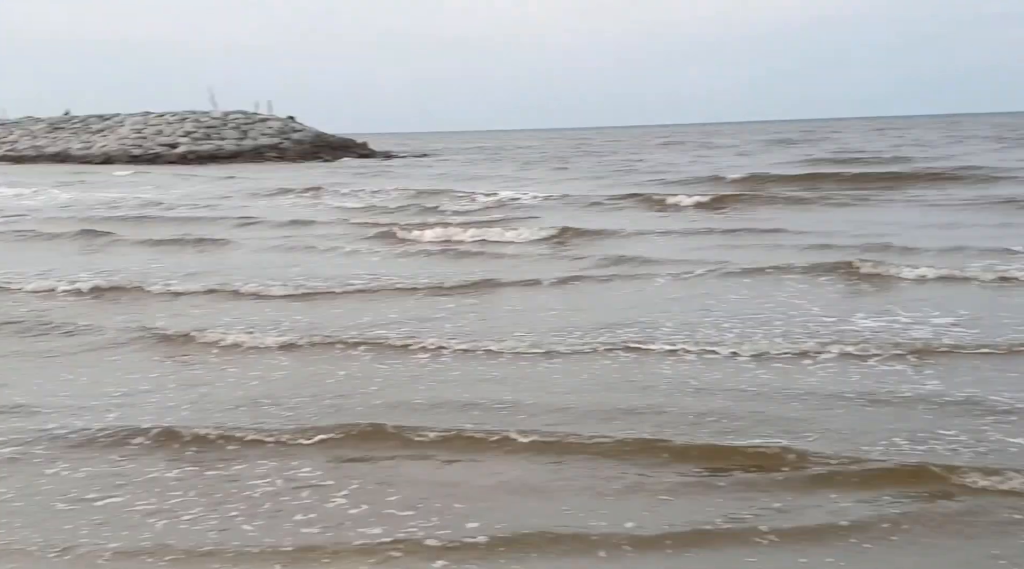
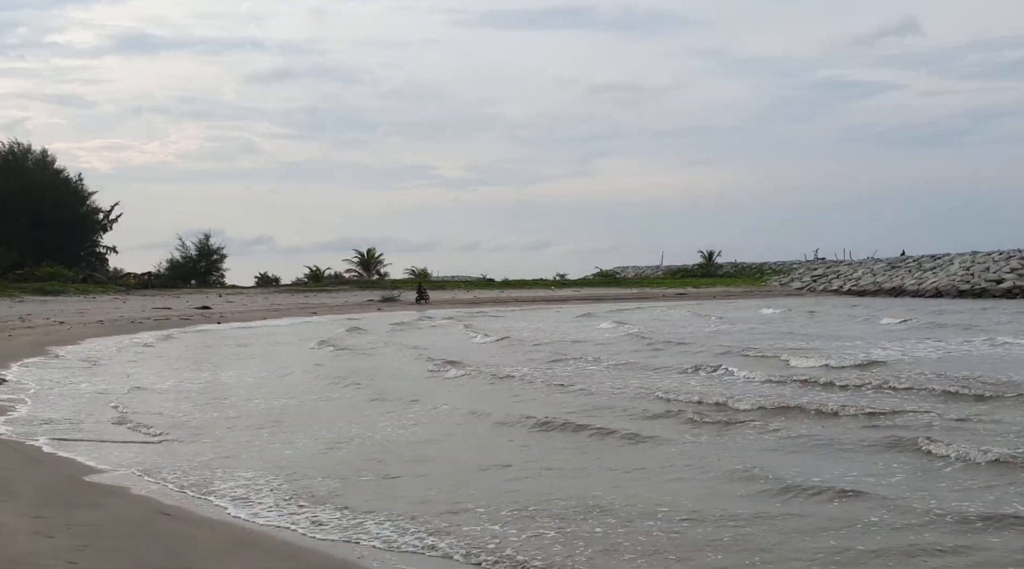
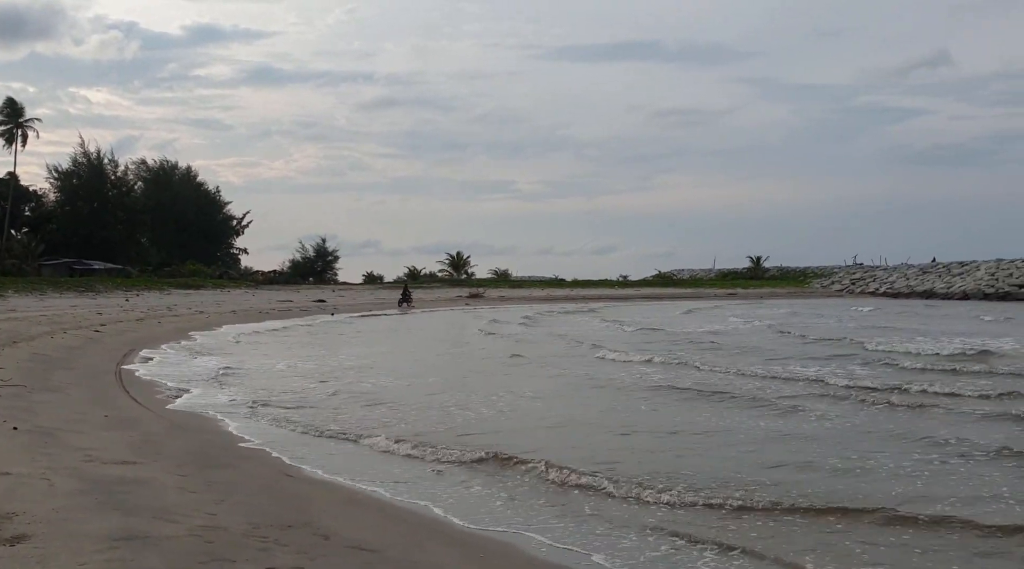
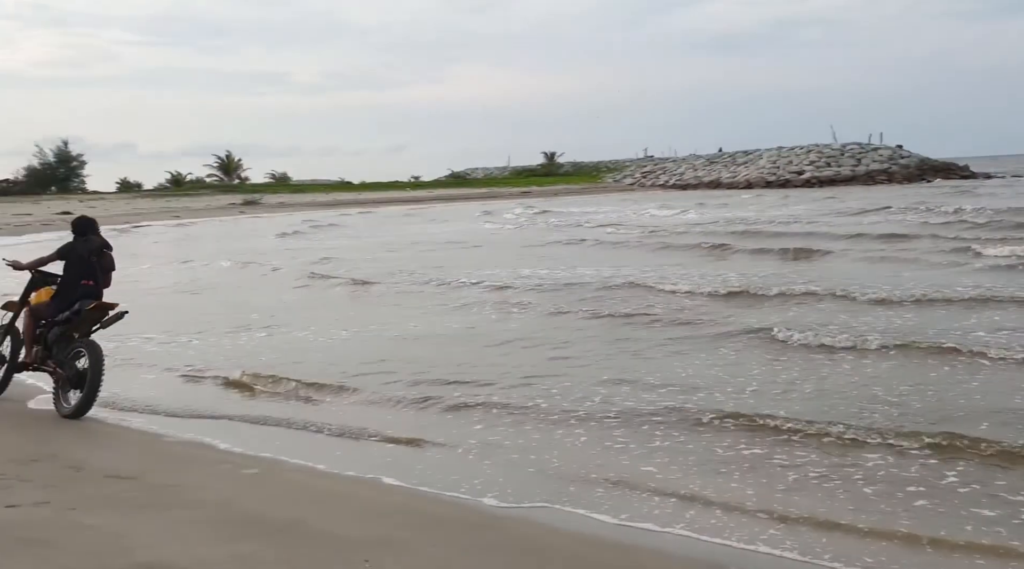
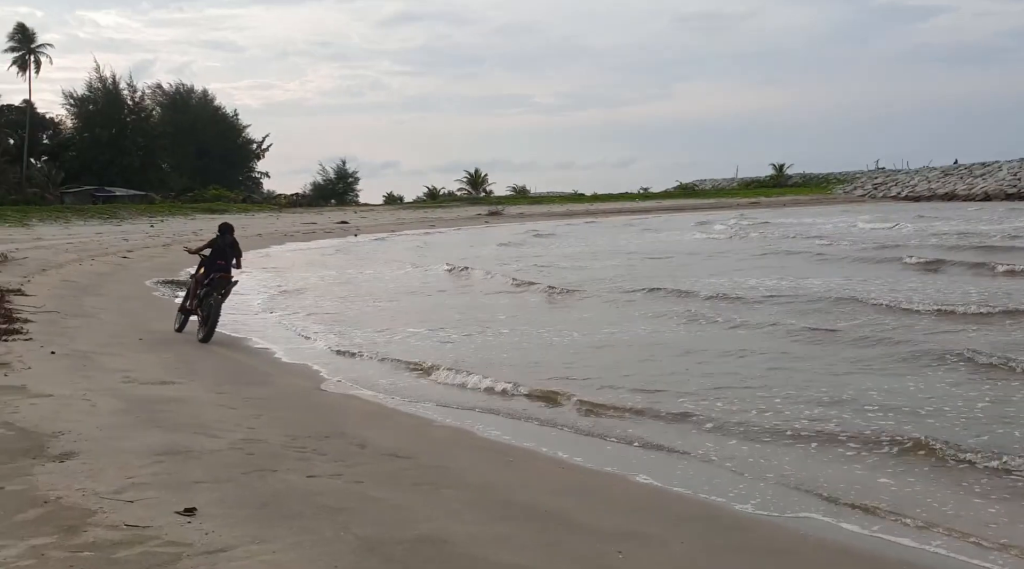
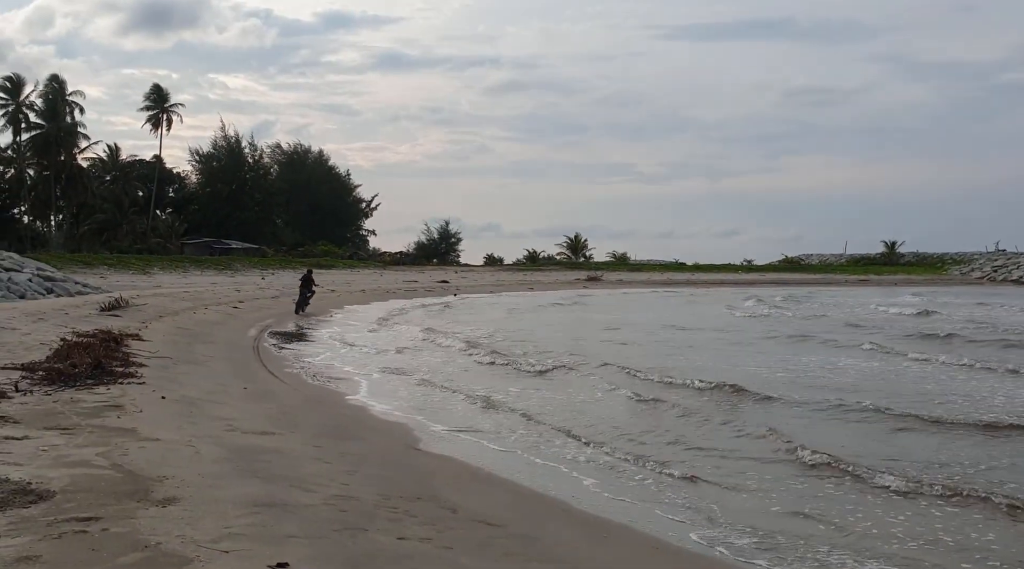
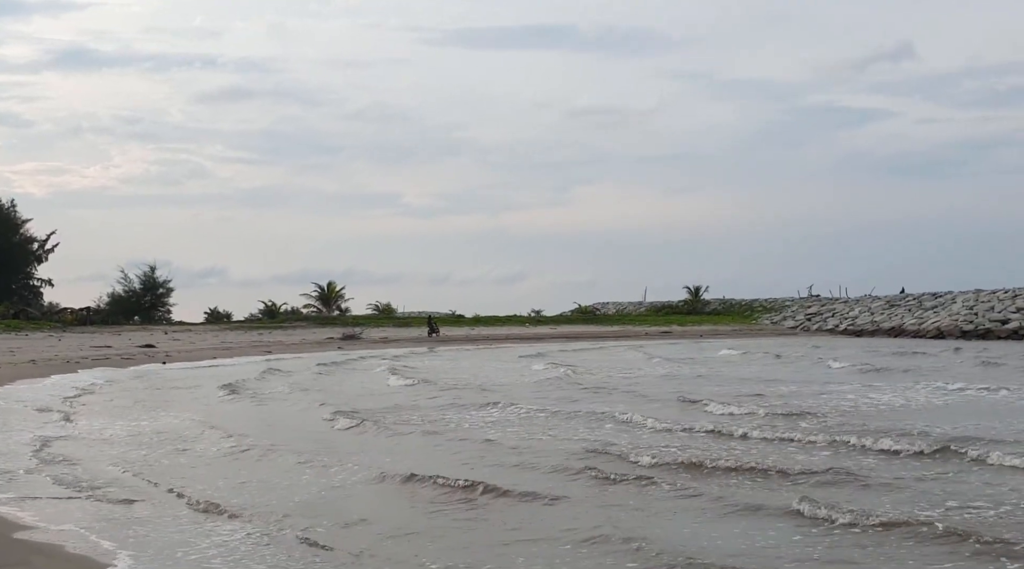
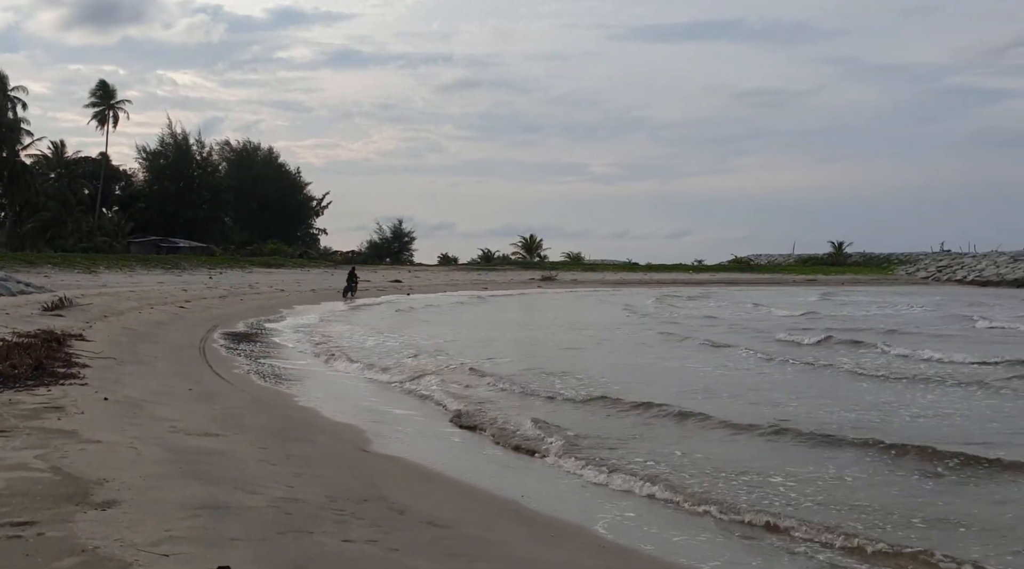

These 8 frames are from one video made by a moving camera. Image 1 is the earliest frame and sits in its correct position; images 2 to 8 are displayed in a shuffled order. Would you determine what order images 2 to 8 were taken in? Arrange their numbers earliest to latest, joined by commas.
4, 5, 6, 8, 3, 2, 7
